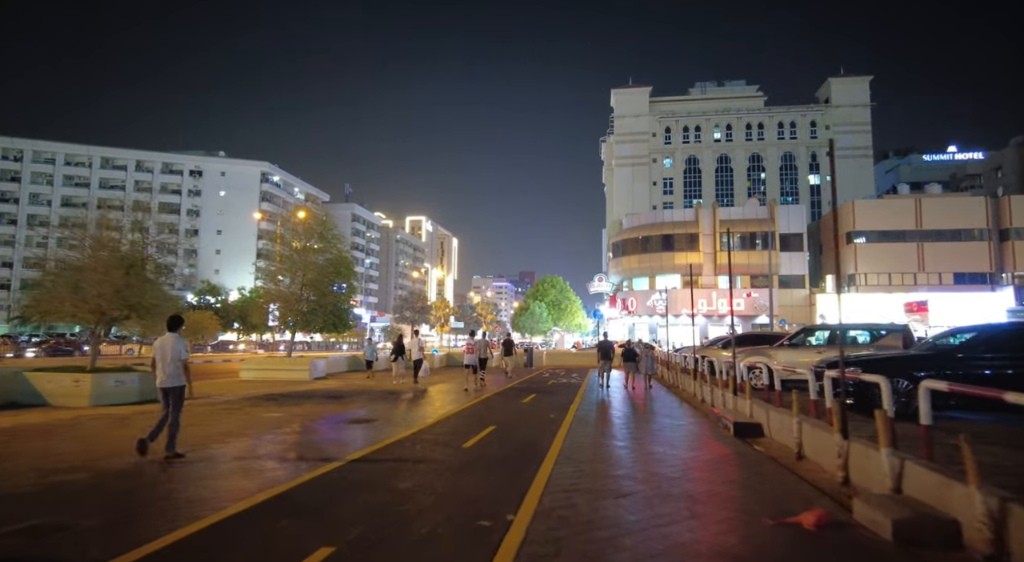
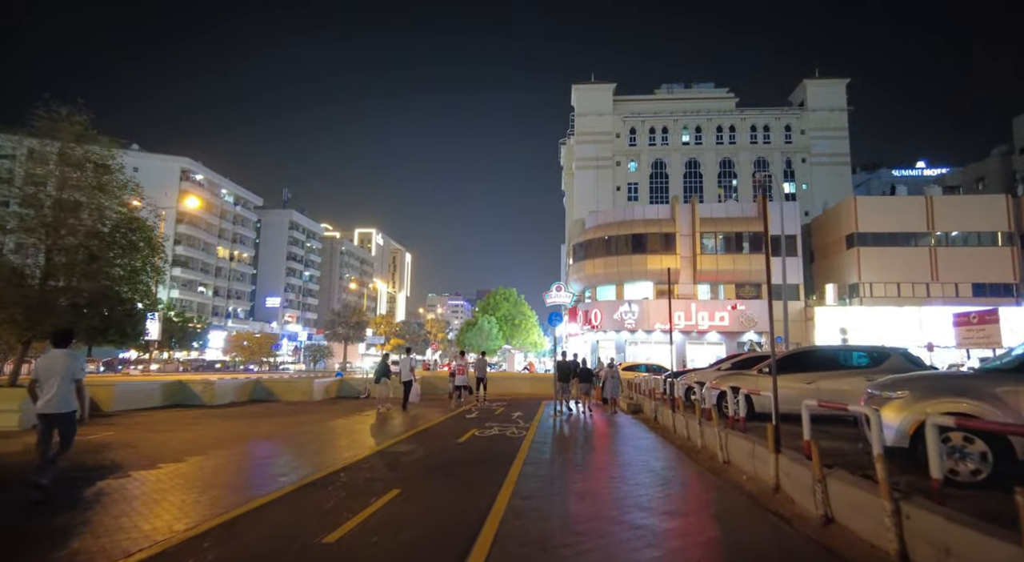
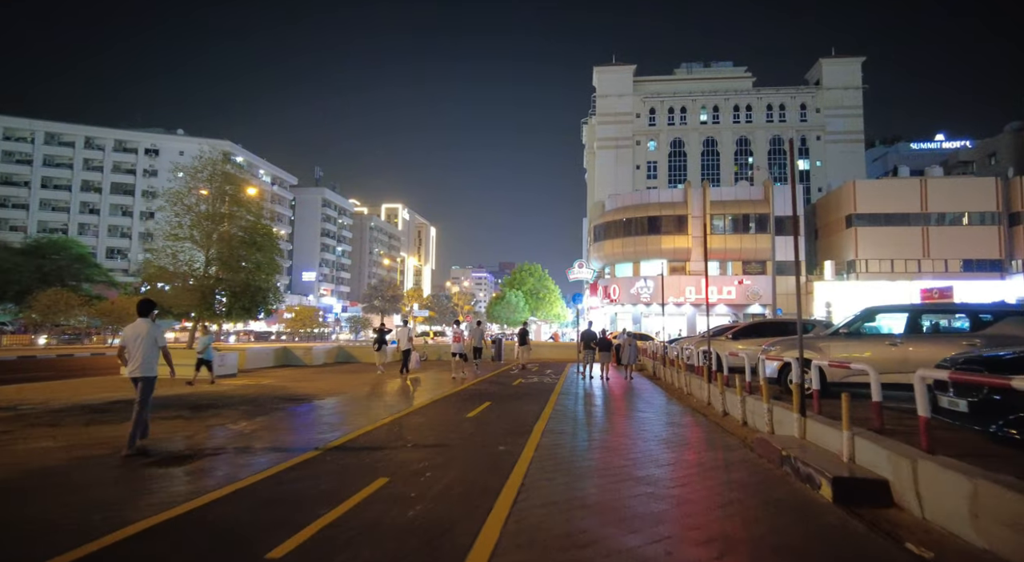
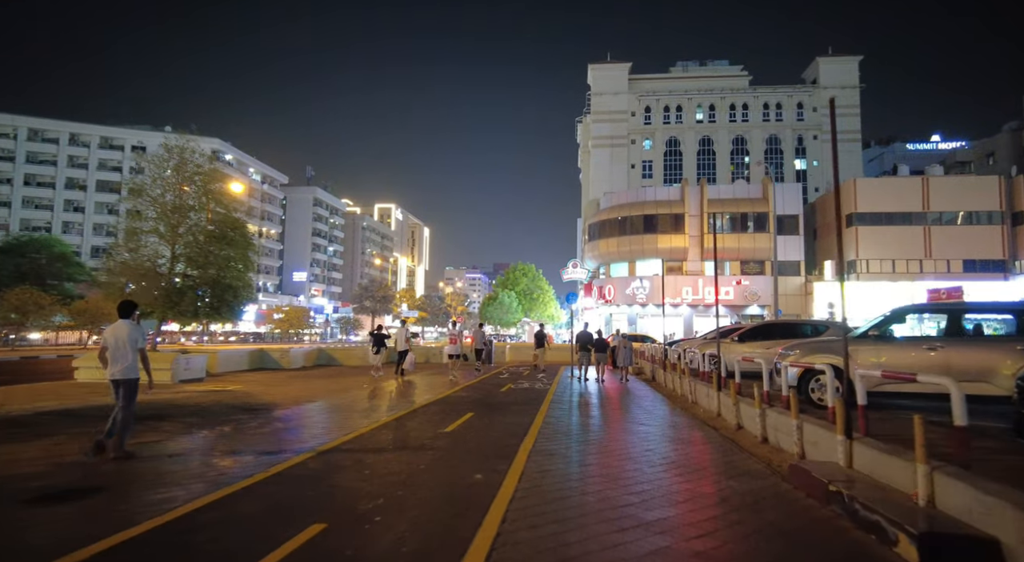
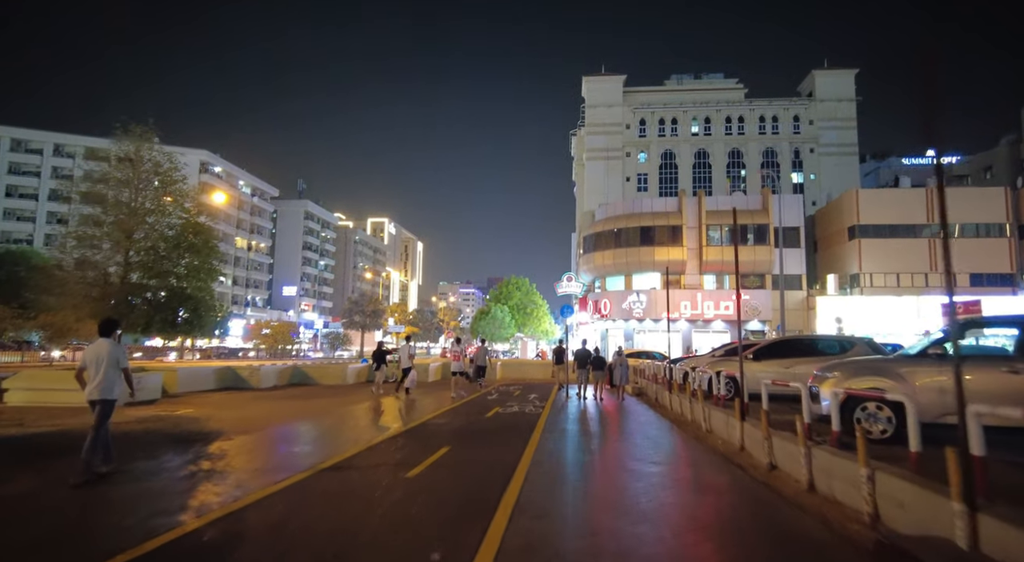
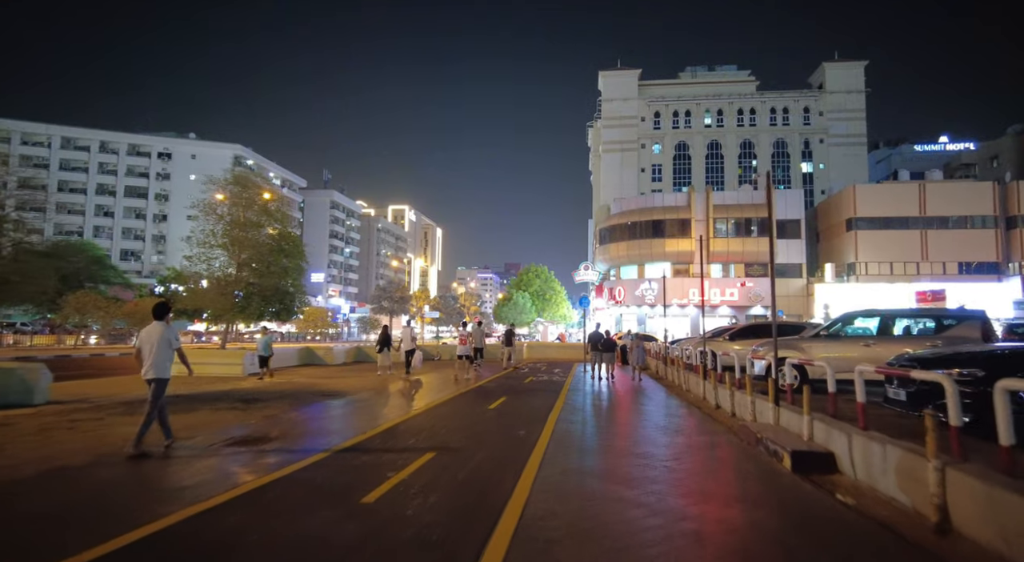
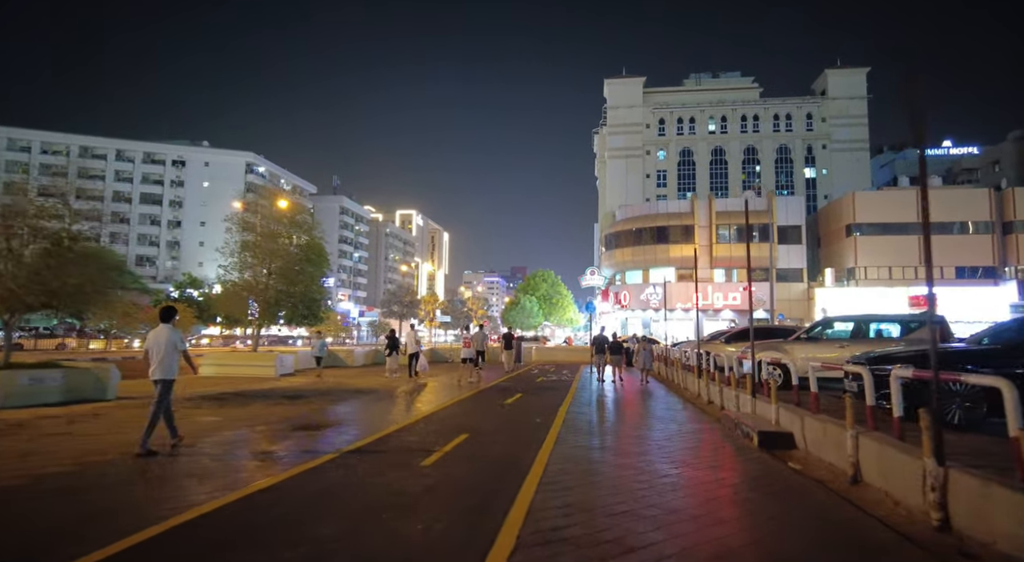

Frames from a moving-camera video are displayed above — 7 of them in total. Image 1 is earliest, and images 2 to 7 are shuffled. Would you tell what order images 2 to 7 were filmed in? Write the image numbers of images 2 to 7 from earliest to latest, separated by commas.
7, 6, 3, 4, 5, 2
